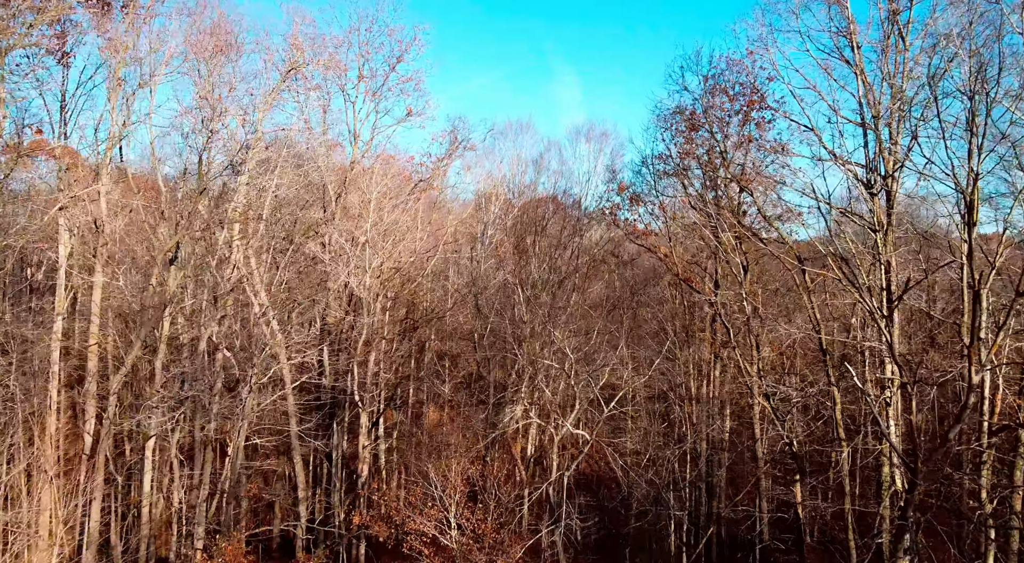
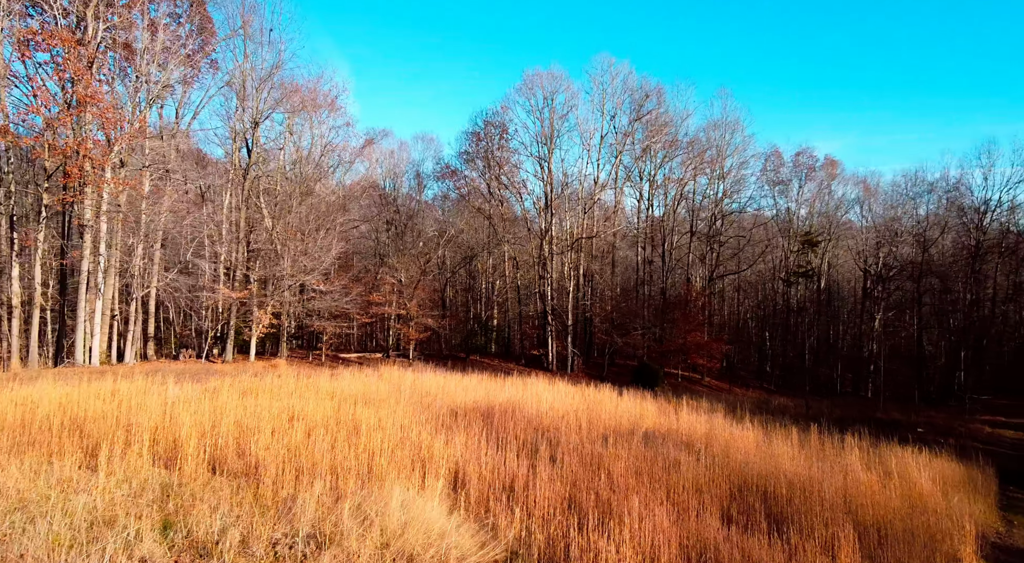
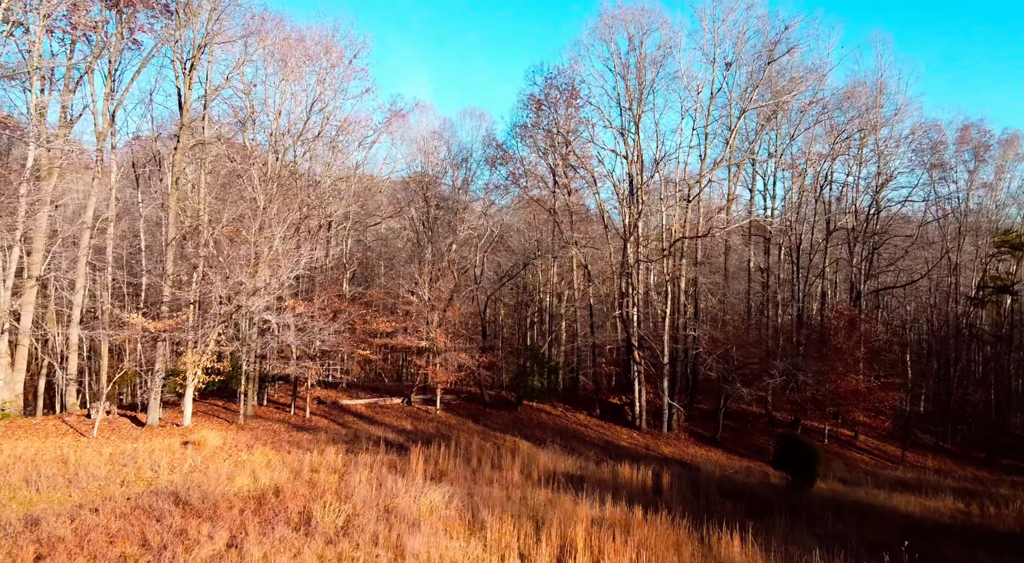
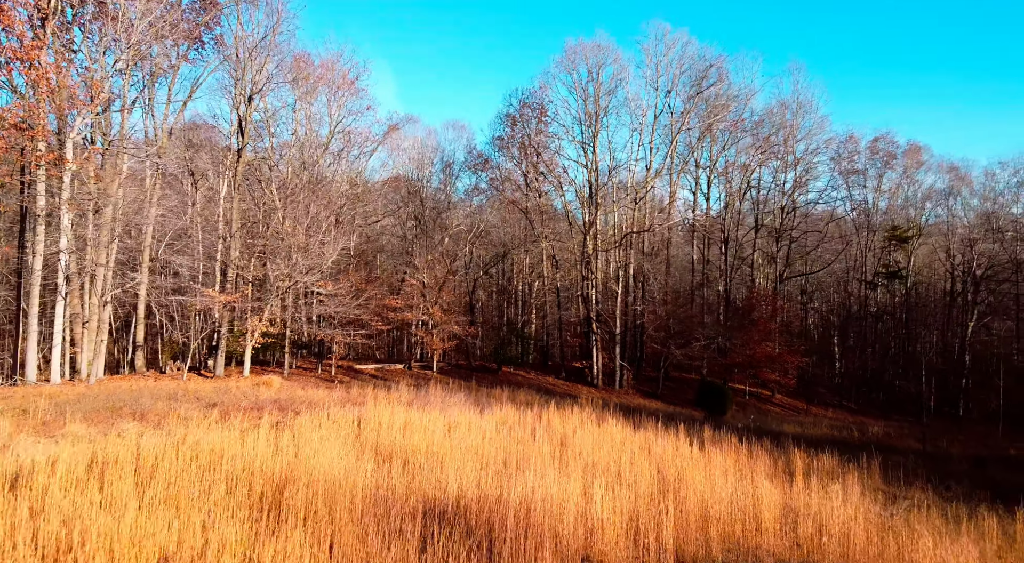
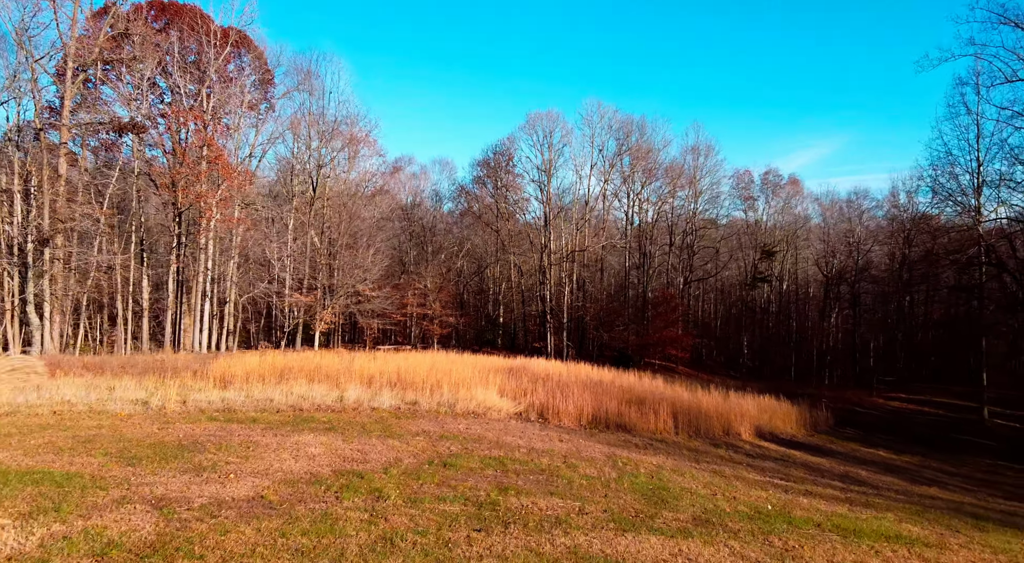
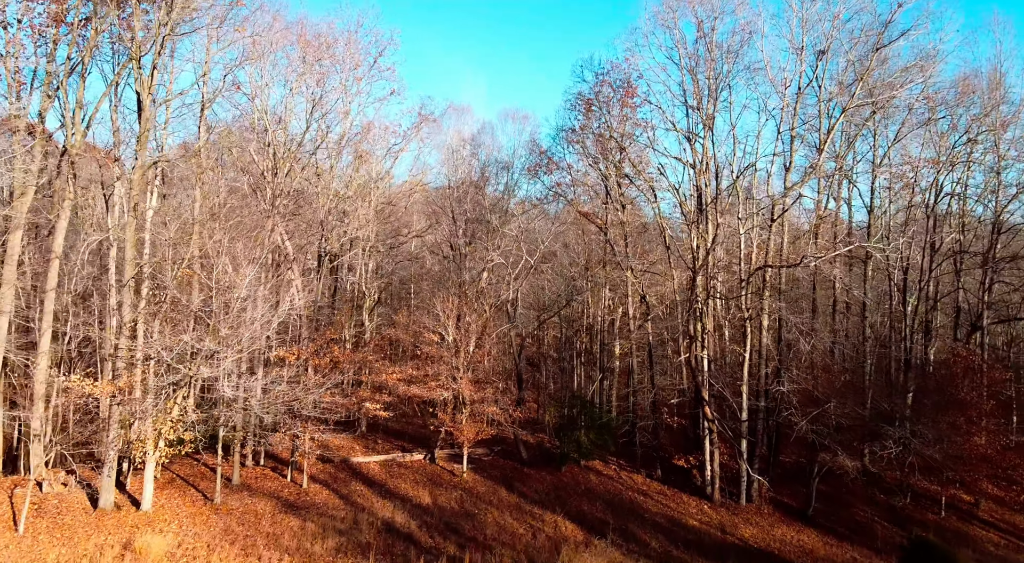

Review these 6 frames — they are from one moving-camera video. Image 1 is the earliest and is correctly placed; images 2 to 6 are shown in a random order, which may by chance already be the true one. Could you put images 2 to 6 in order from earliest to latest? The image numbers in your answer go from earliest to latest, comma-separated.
6, 3, 4, 2, 5
